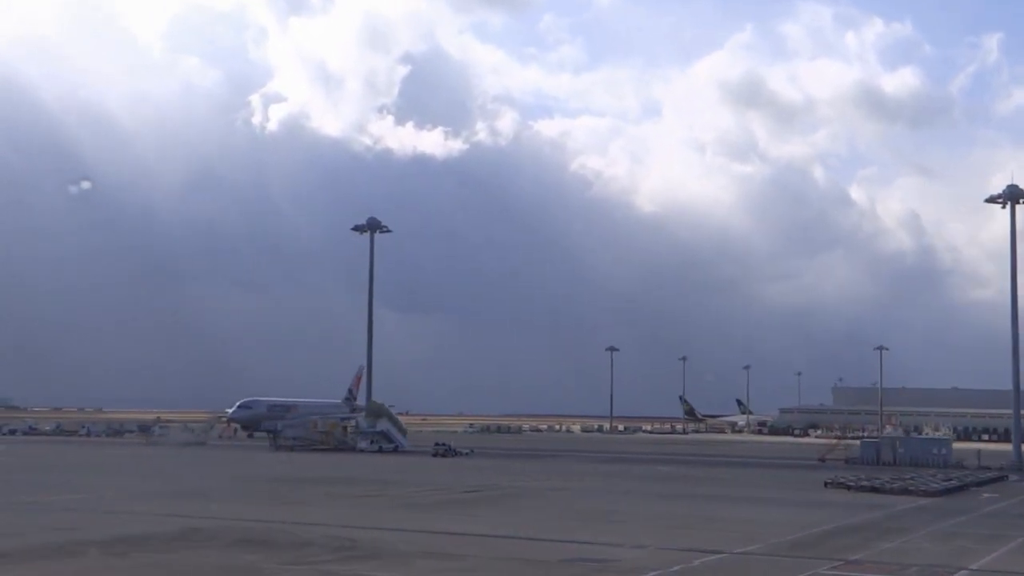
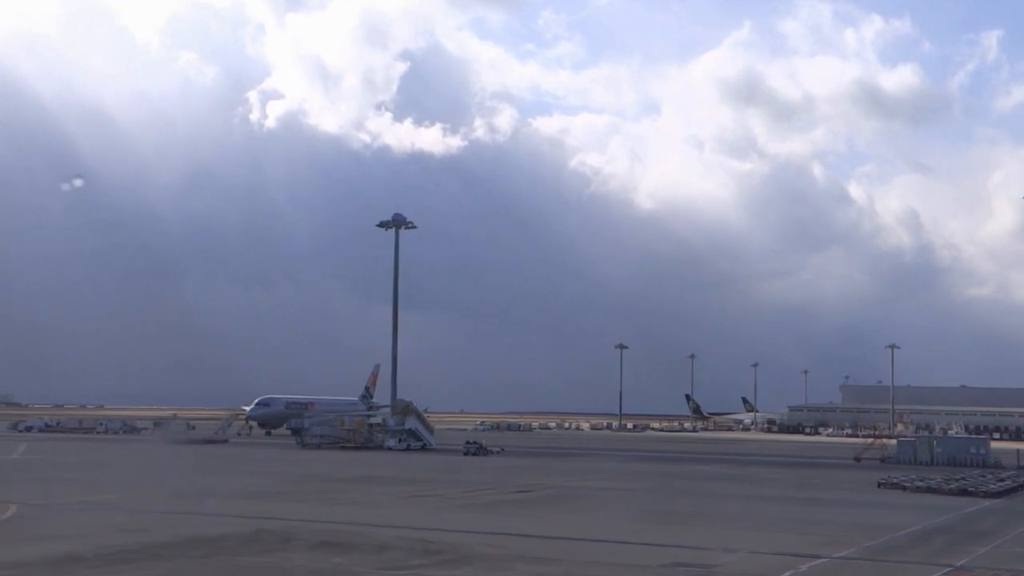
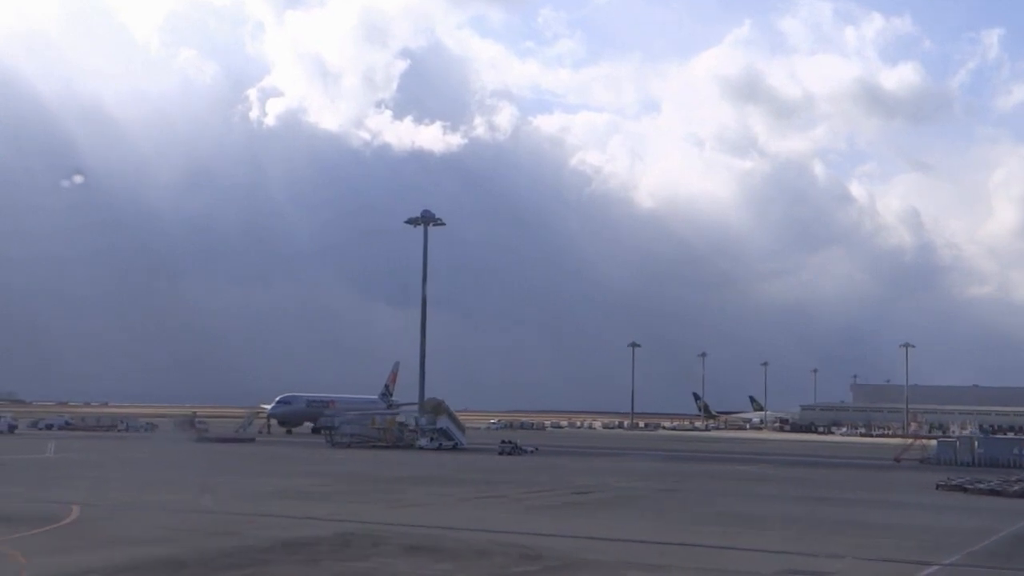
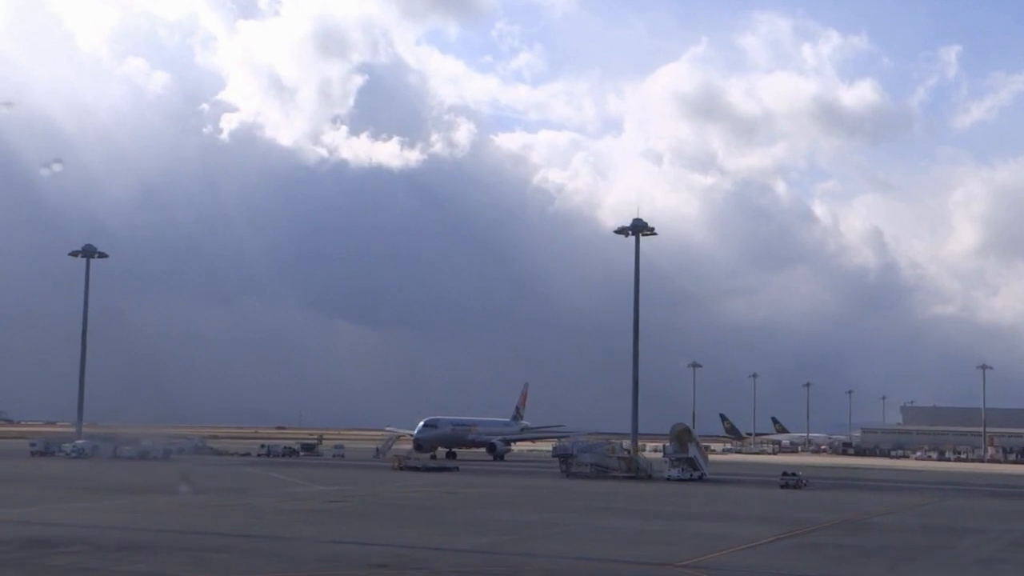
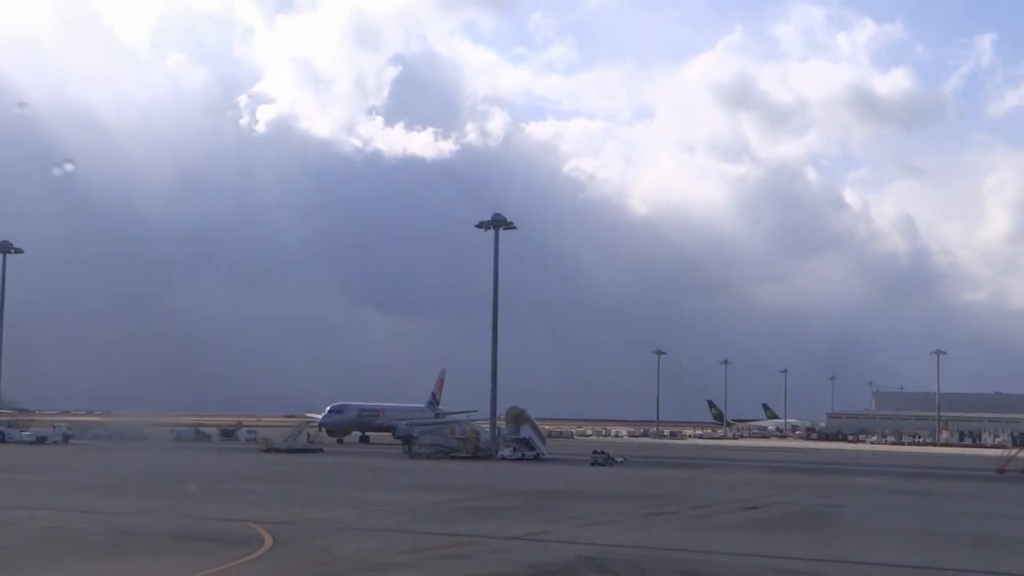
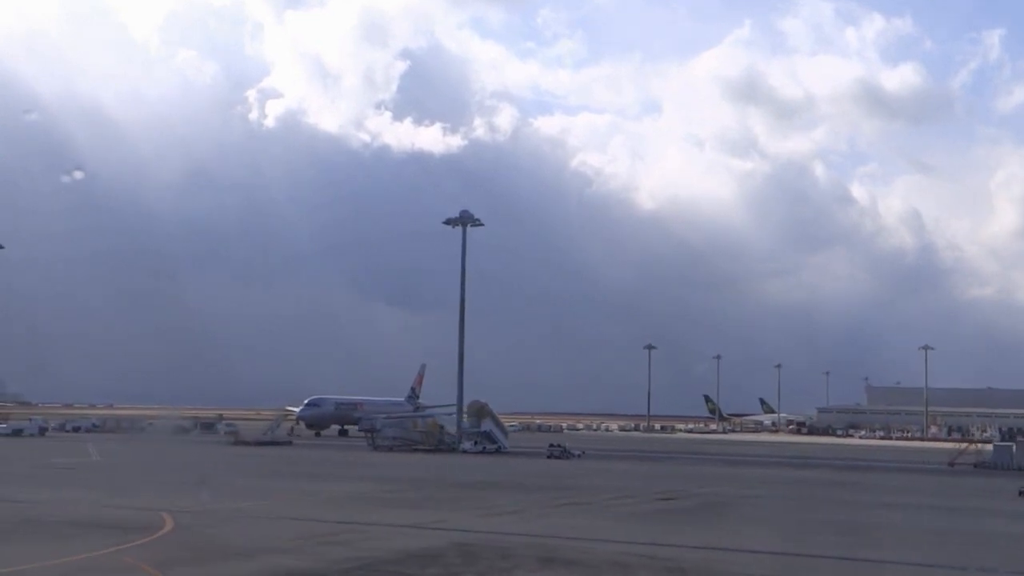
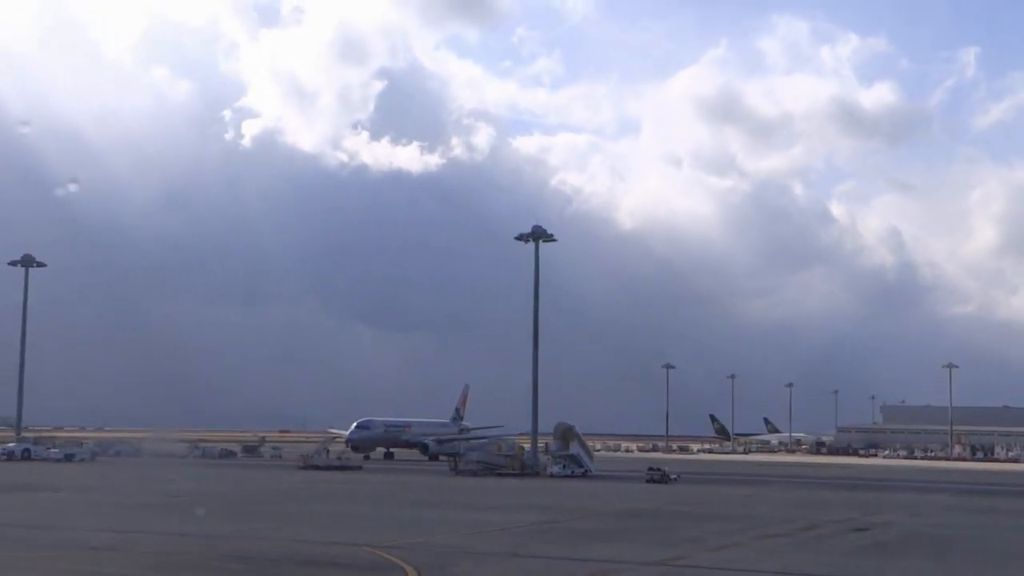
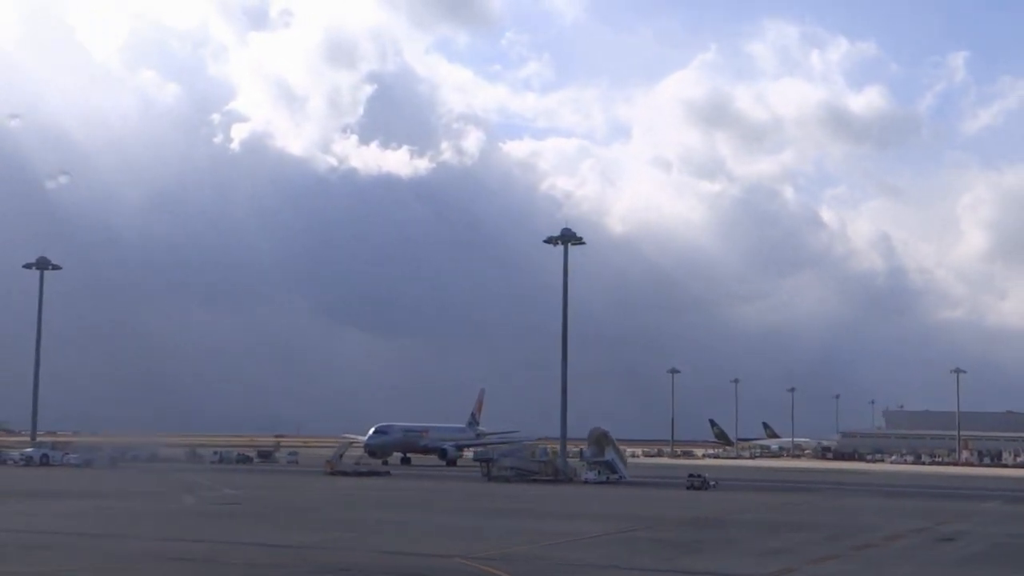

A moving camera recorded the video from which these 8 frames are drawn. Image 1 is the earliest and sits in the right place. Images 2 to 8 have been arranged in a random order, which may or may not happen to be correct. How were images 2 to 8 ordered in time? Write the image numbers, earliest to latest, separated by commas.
2, 3, 6, 5, 7, 8, 4
